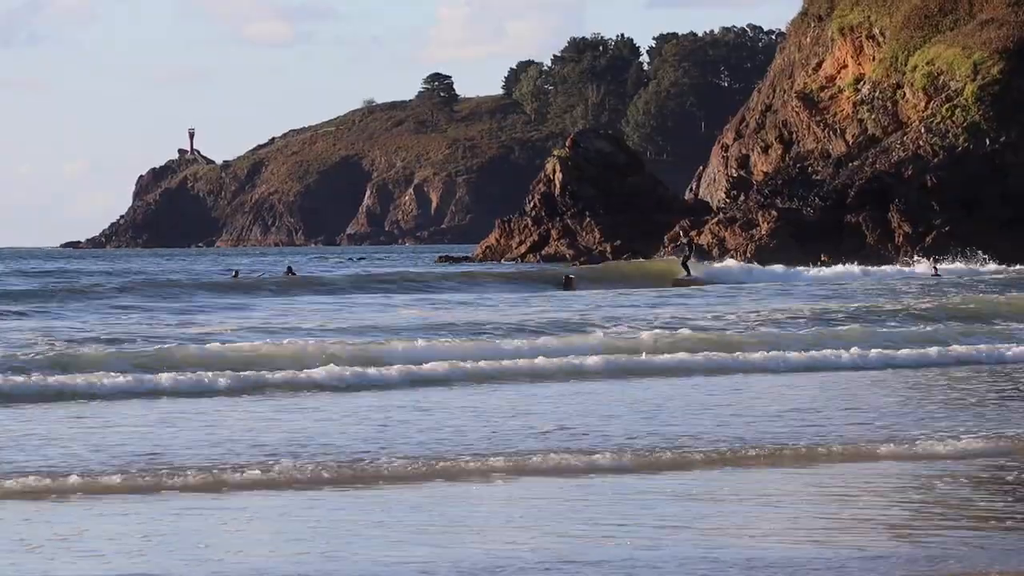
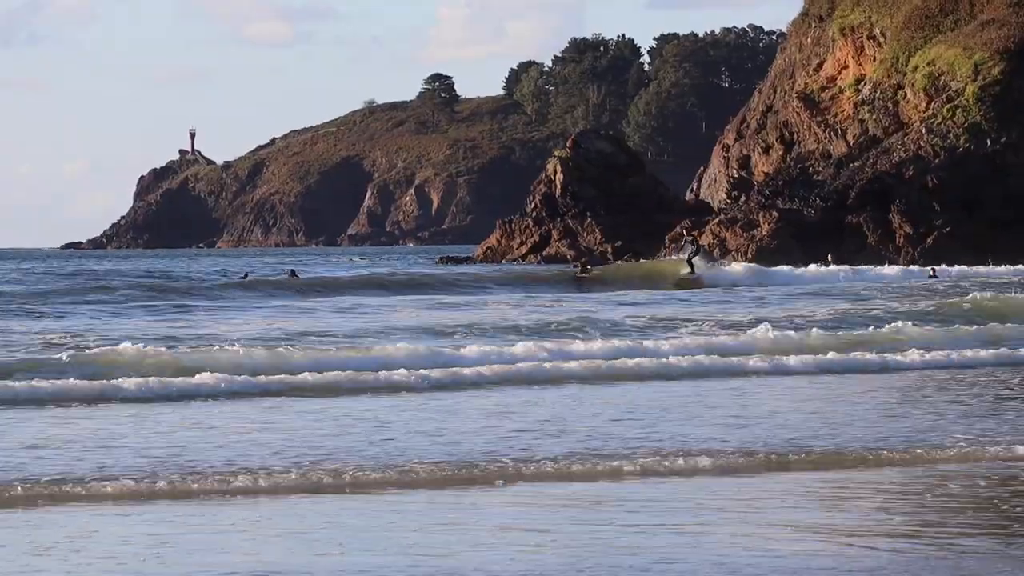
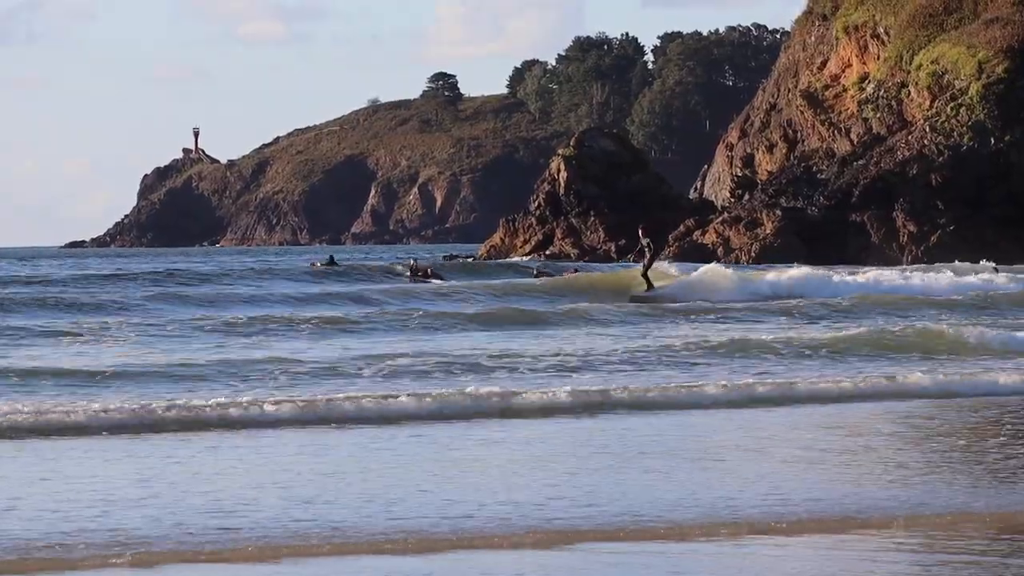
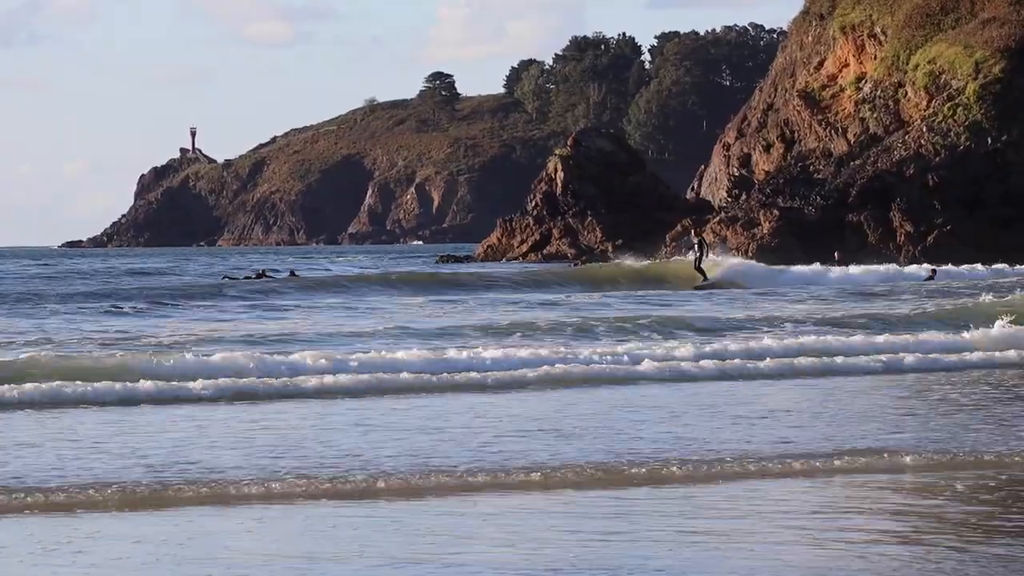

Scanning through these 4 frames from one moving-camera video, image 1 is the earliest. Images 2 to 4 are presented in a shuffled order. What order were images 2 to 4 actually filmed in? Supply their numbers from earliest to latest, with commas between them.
2, 4, 3
